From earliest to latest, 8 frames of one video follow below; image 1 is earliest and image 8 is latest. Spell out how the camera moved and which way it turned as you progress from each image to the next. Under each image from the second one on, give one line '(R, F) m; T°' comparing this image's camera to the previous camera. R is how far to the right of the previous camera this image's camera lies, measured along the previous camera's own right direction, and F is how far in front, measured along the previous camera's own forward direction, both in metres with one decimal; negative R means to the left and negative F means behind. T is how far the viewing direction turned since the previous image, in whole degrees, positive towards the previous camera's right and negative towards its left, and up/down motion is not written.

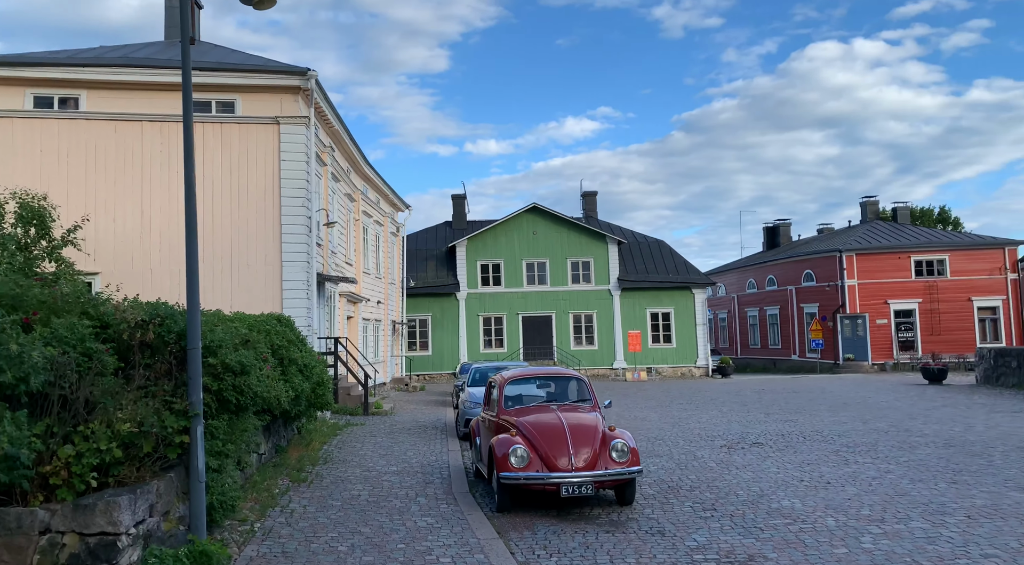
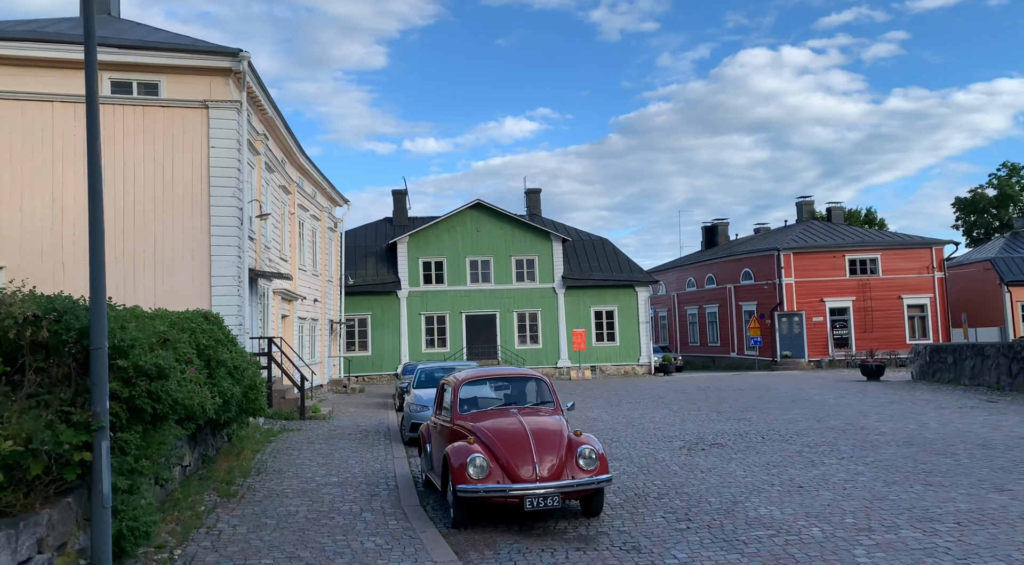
(-0.2, +0.7) m; +5°
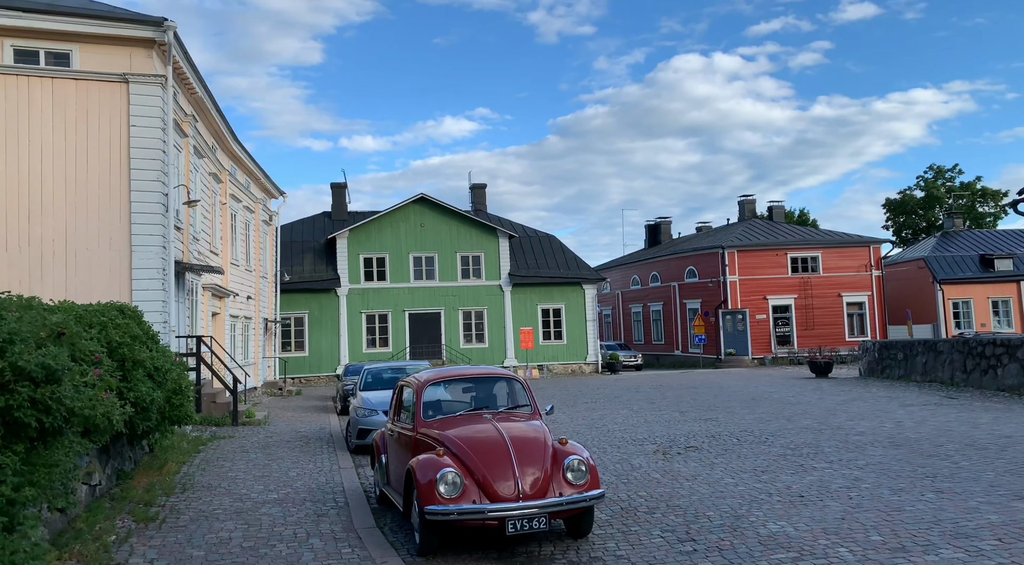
(-0.3, +1.0) m; +5°
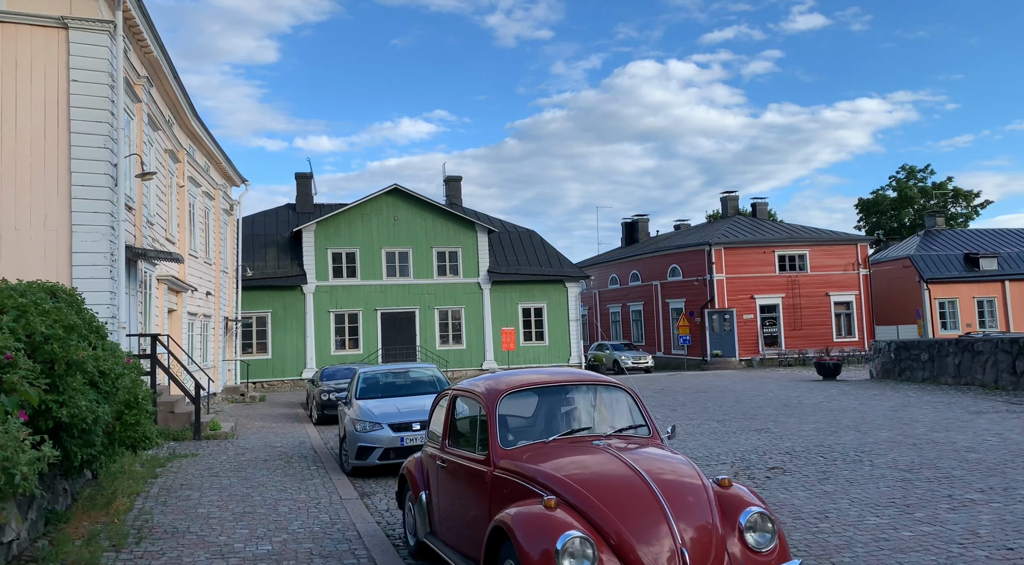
(-0.9, +2.0) m; +3°
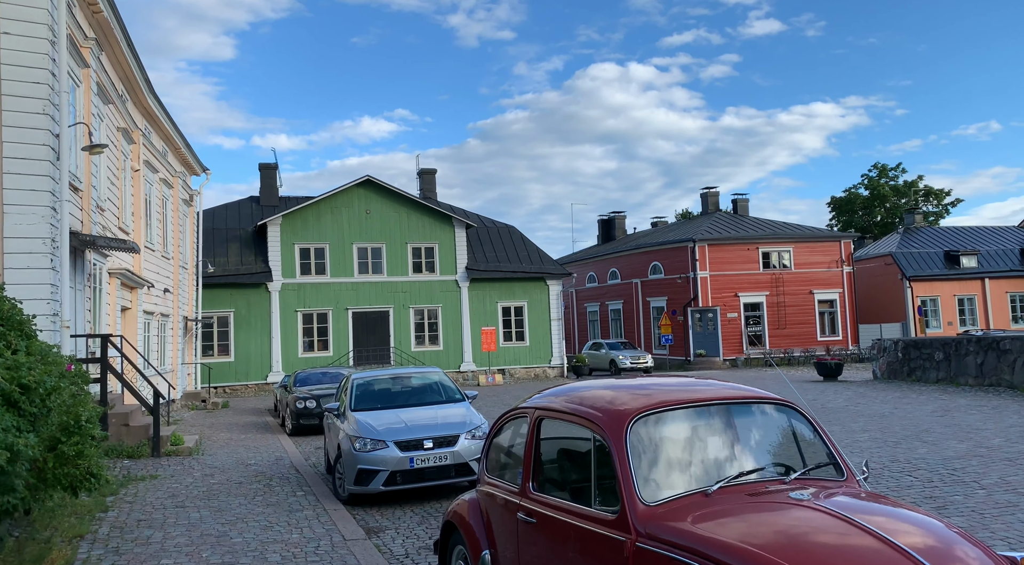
(-0.7, +1.6) m; +3°
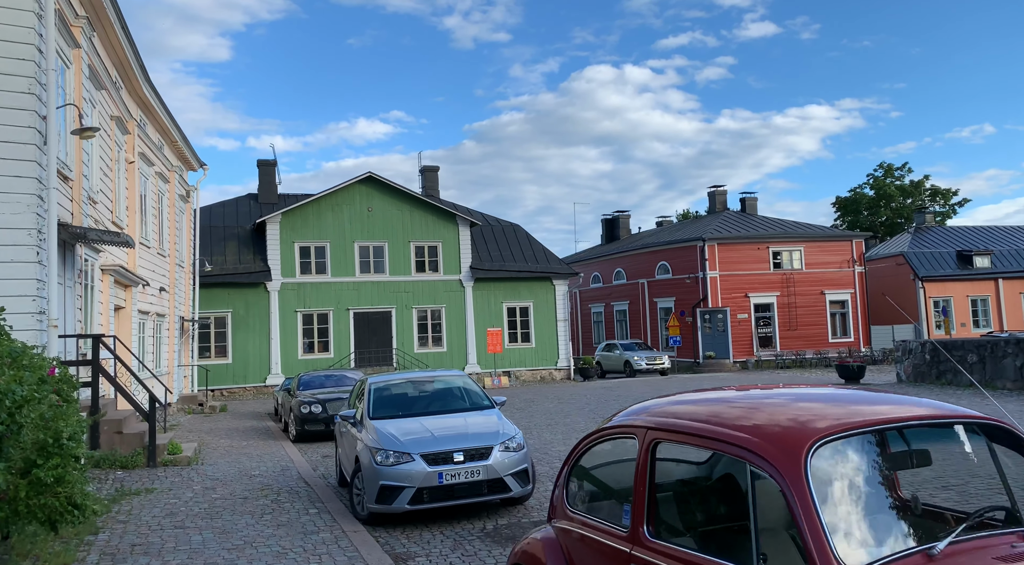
(-0.4, +0.9) m; 0°
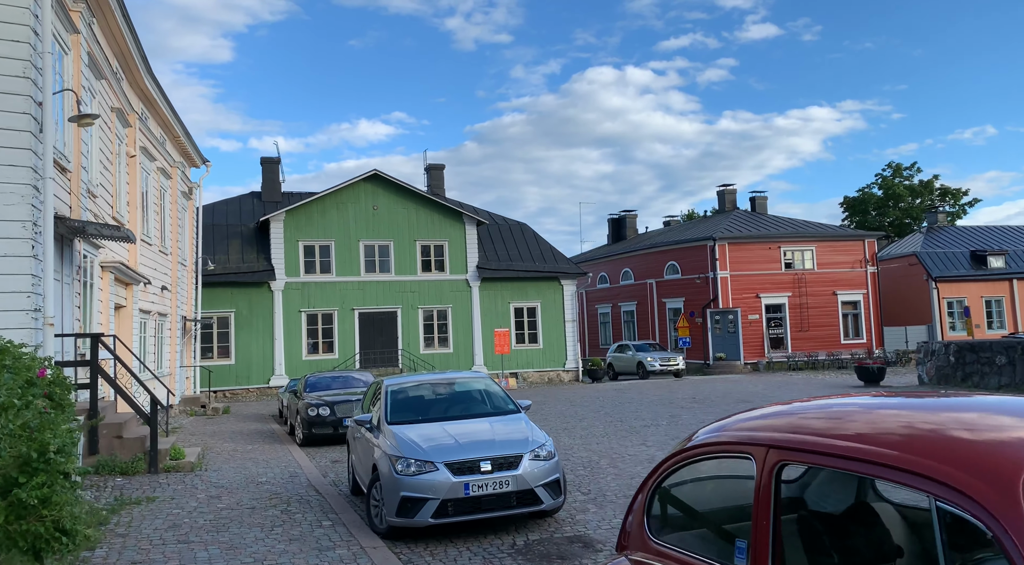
(-0.3, +0.5) m; 0°
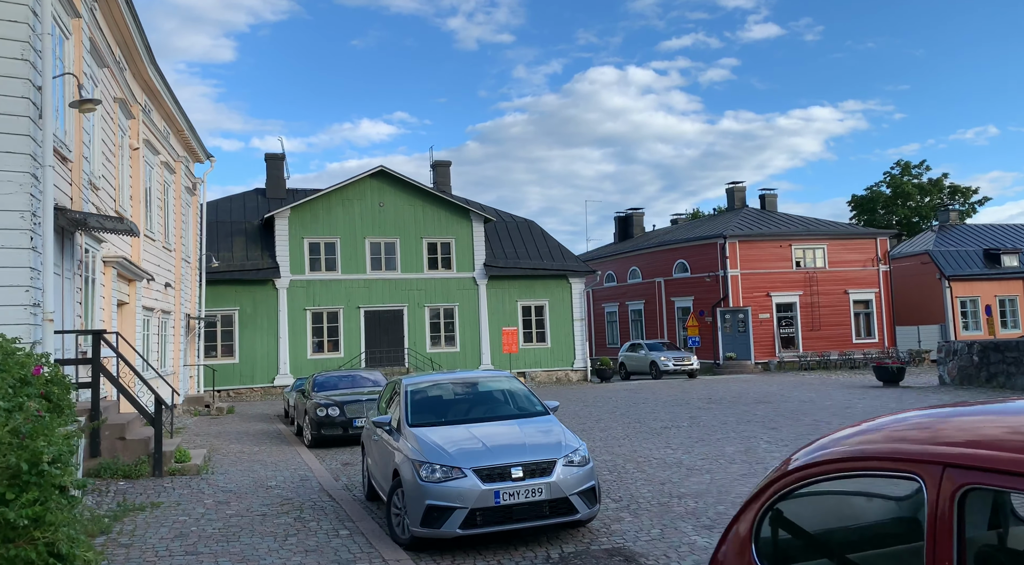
(-0.2, +0.5) m; 0°
